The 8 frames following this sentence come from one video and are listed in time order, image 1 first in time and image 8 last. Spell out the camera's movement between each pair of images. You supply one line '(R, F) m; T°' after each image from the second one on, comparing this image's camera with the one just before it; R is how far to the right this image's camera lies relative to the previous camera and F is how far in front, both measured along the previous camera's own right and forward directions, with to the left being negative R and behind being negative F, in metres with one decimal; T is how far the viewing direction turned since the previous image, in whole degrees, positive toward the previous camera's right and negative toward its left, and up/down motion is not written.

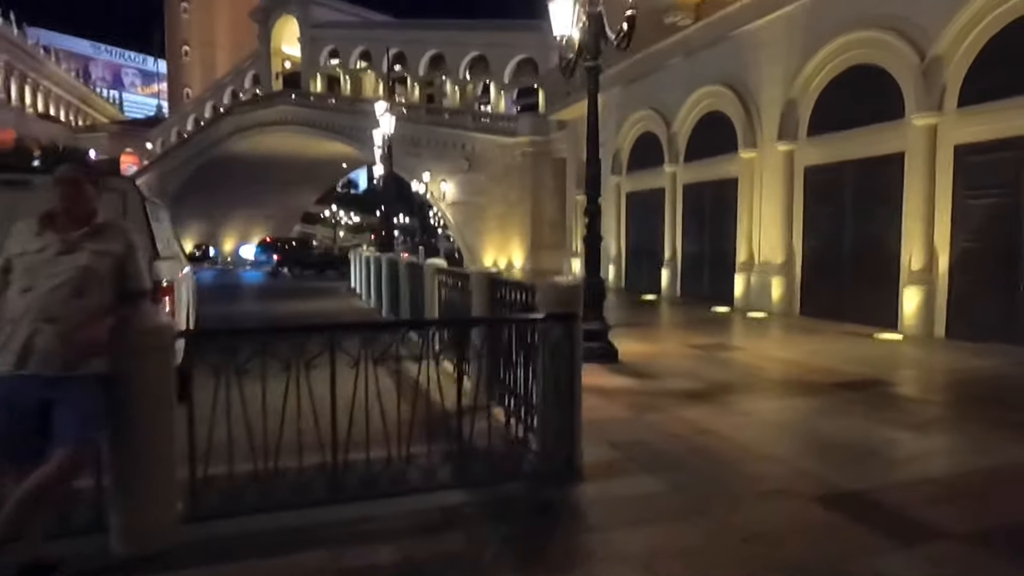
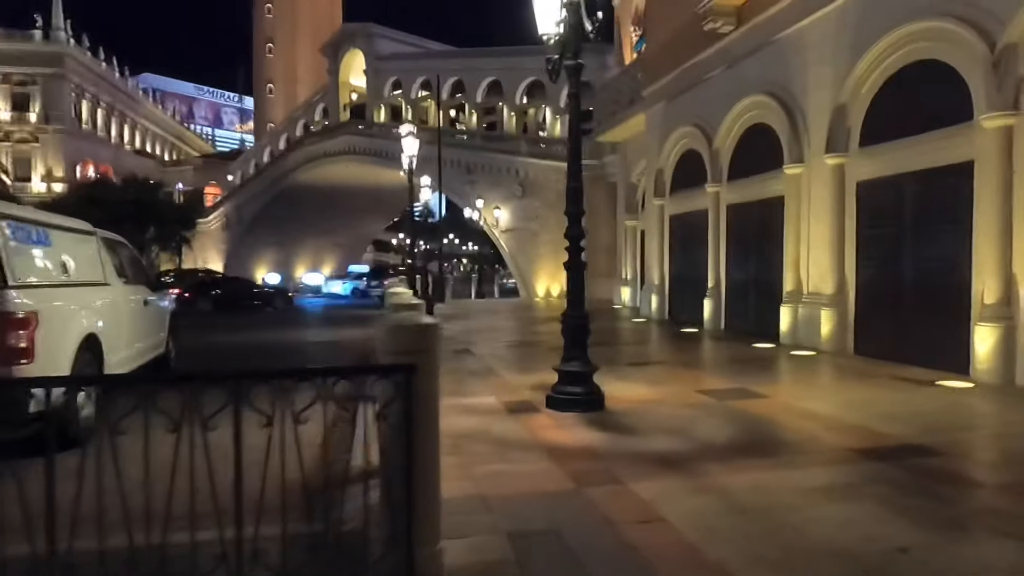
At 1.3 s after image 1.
(+1.3, +1.3) m; -7°
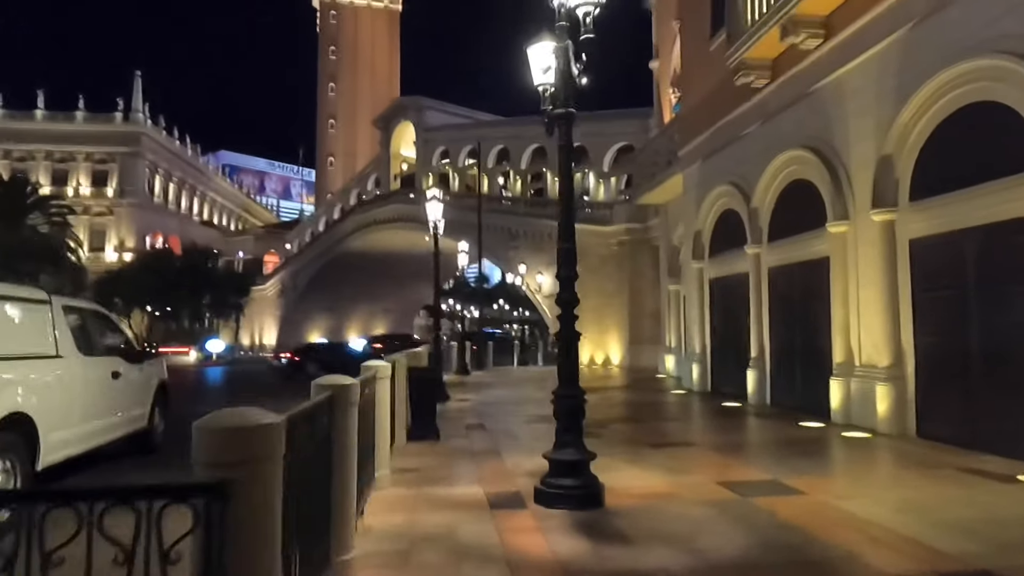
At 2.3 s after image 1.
(+0.8, +1.0) m; -5°
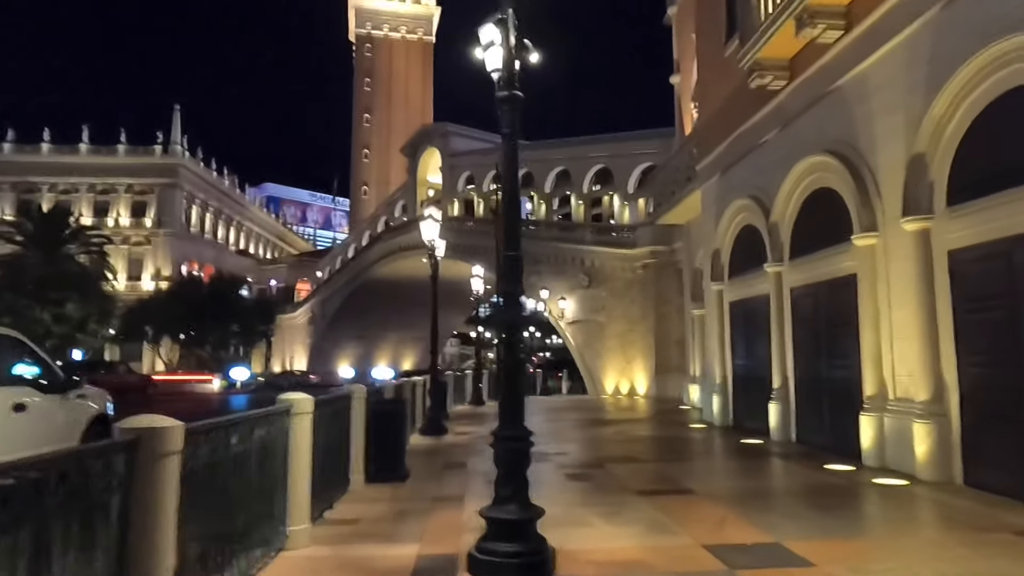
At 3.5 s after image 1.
(+0.9, +1.3) m; -3°
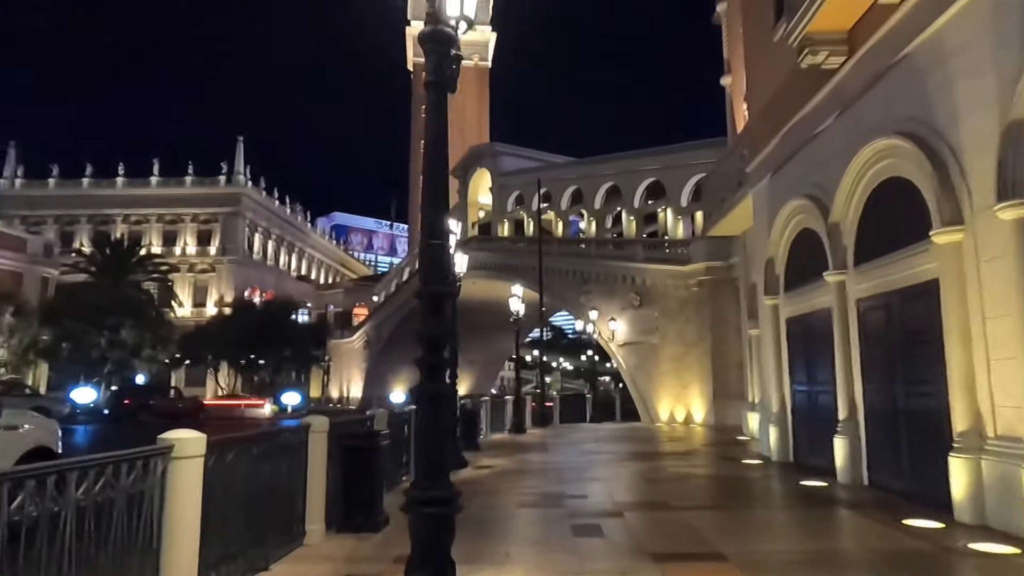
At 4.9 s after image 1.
(+0.9, +1.6) m; -5°
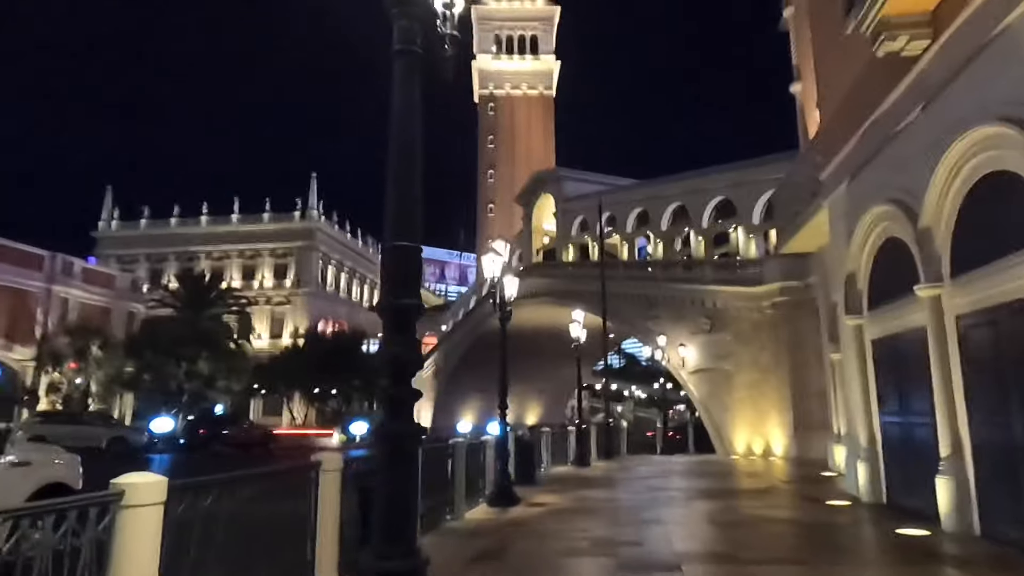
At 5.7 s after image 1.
(+0.4, +0.9) m; -6°
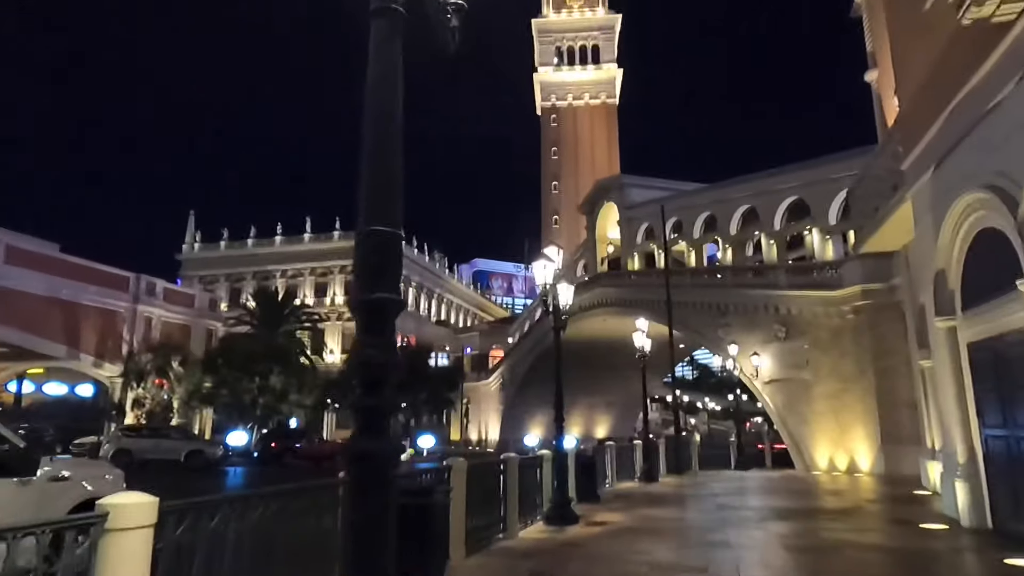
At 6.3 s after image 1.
(+0.3, +0.6) m; -6°
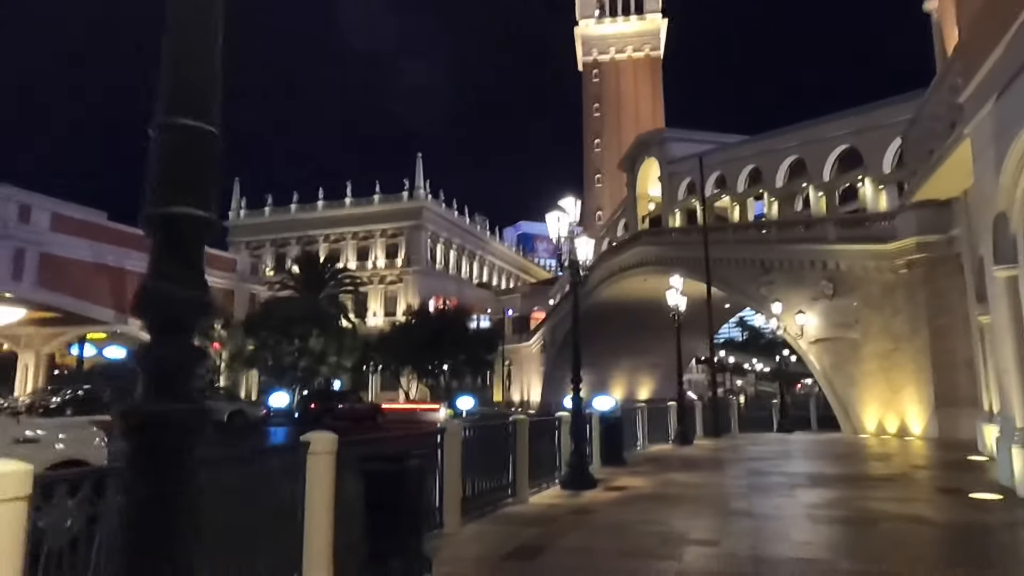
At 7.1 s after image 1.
(+0.7, +0.8) m; -4°
